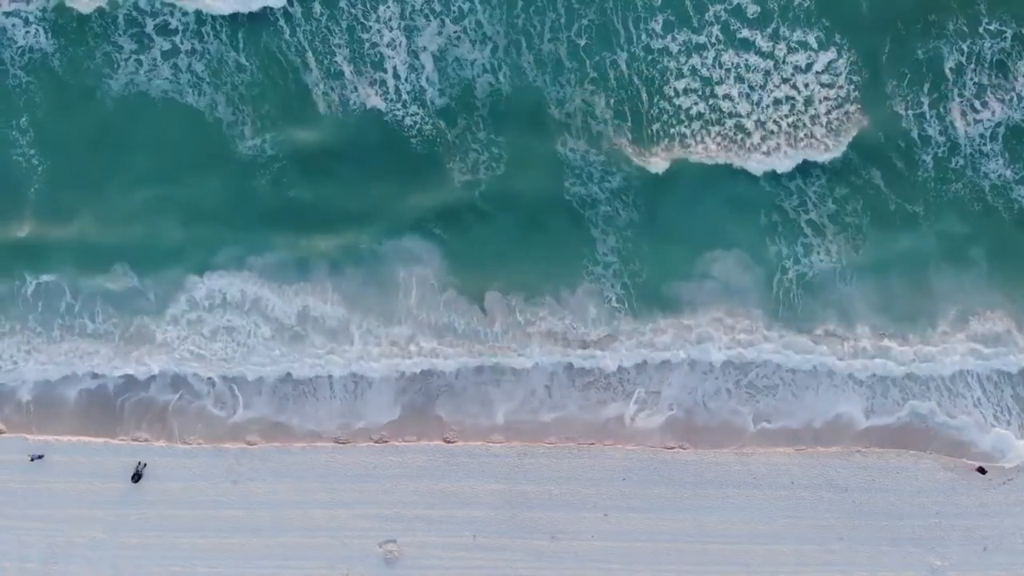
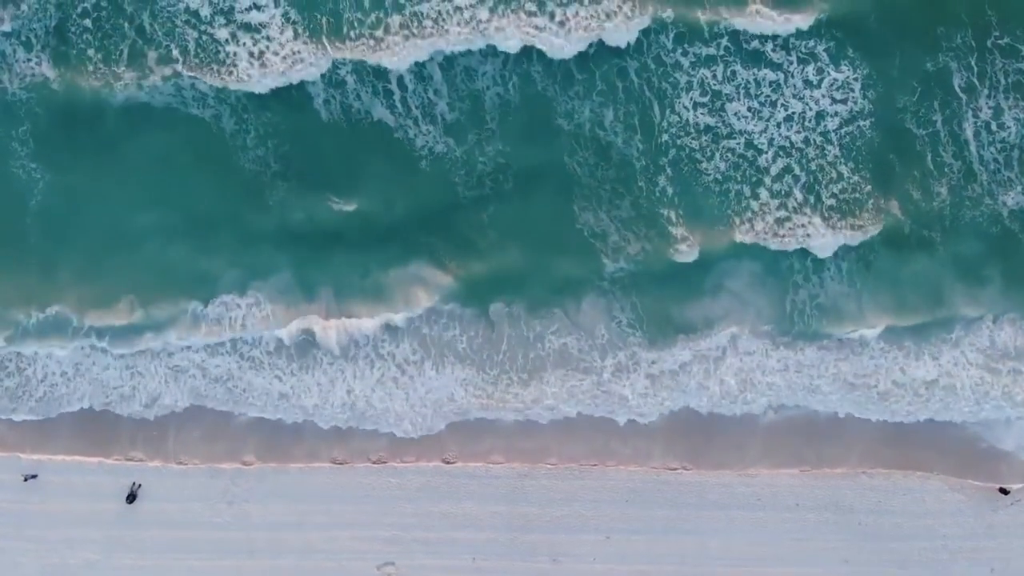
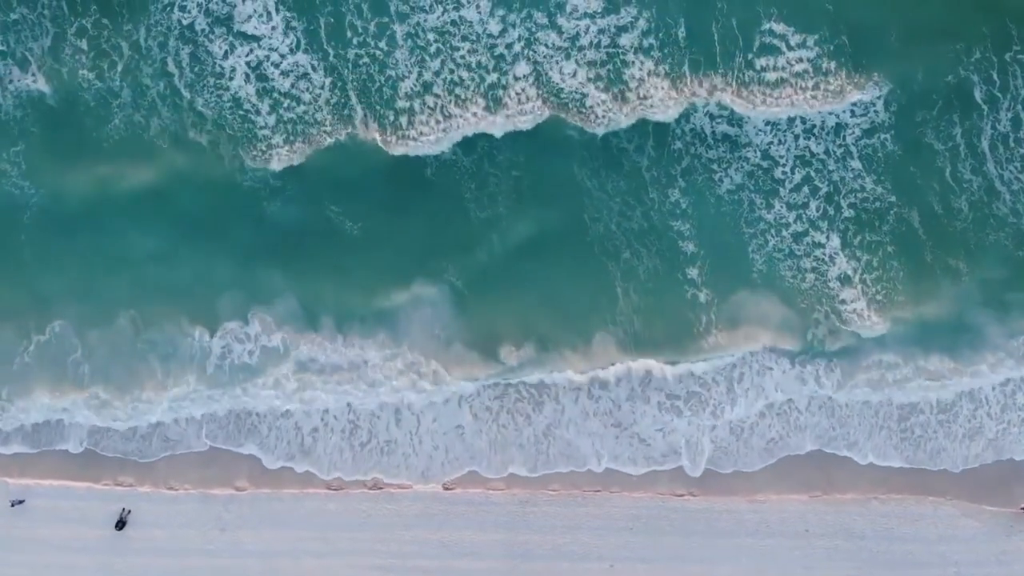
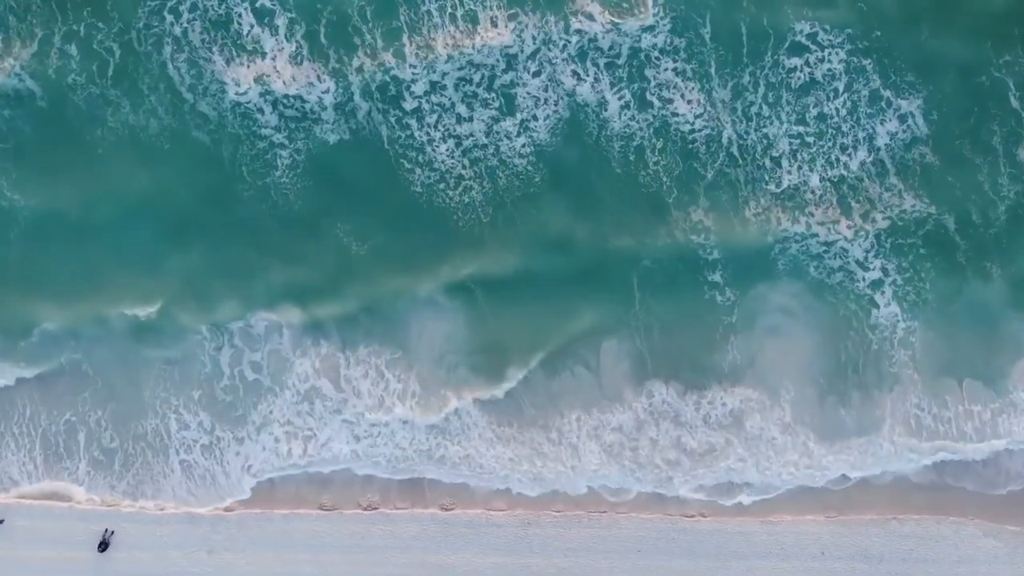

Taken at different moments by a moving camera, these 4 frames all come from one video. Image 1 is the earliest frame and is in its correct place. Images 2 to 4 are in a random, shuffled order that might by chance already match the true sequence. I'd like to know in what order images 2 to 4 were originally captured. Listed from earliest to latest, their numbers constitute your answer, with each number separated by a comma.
2, 3, 4
